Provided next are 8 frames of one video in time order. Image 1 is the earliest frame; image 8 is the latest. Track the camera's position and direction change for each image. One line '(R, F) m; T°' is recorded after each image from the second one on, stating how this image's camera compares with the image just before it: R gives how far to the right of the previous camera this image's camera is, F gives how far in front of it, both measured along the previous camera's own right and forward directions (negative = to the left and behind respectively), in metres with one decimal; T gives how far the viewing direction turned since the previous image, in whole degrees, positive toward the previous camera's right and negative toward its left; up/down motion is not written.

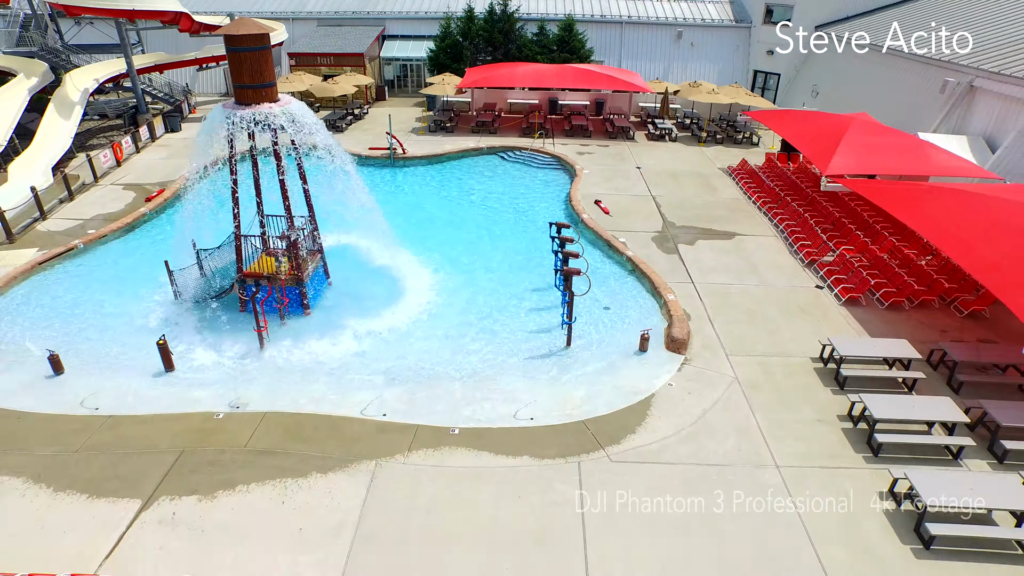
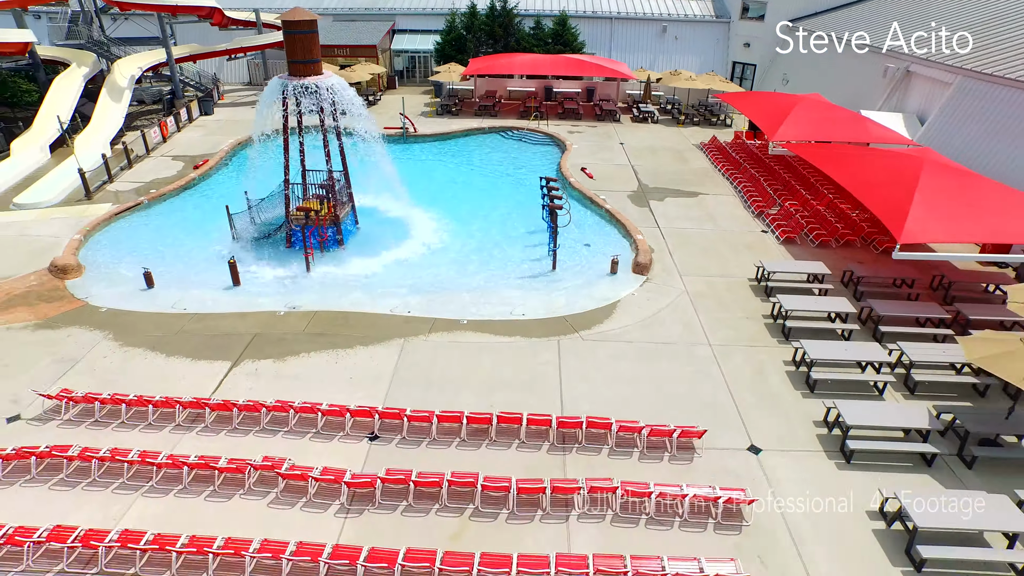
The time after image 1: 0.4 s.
(+0.1, -2.6) m; 0°
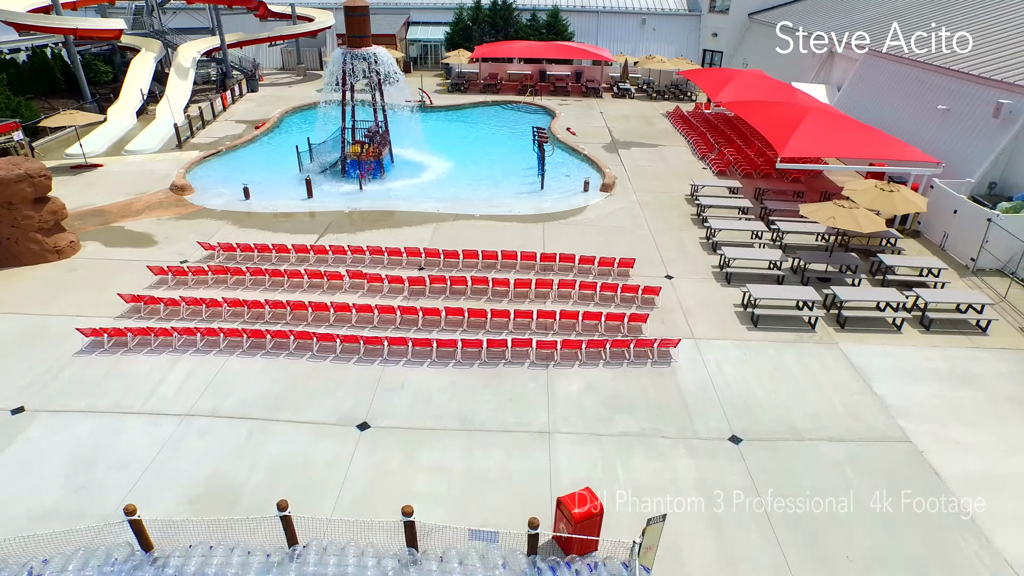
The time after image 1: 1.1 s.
(0.0, -4.5) m; 0°
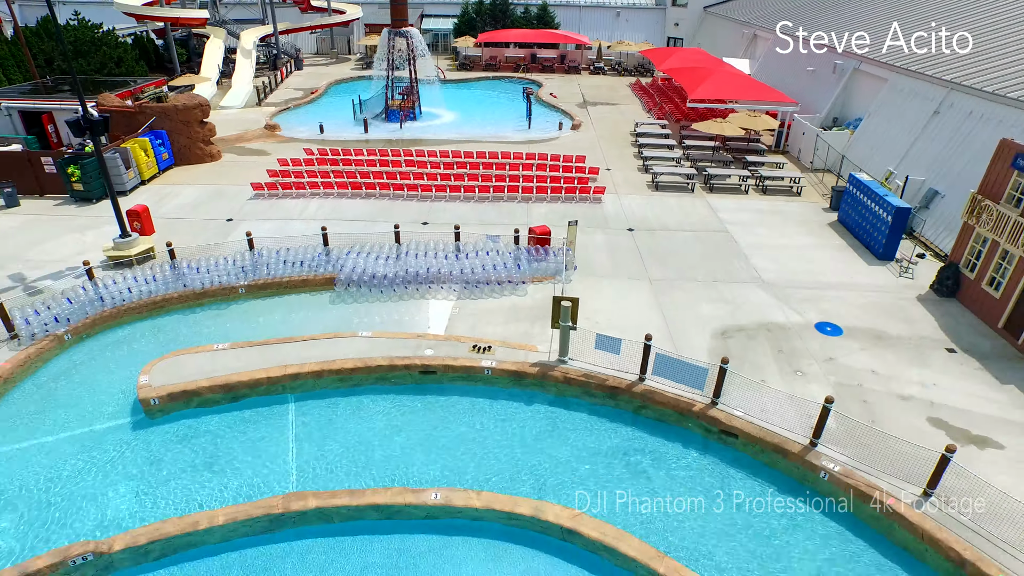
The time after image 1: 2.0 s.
(+0.1, -7.1) m; 0°
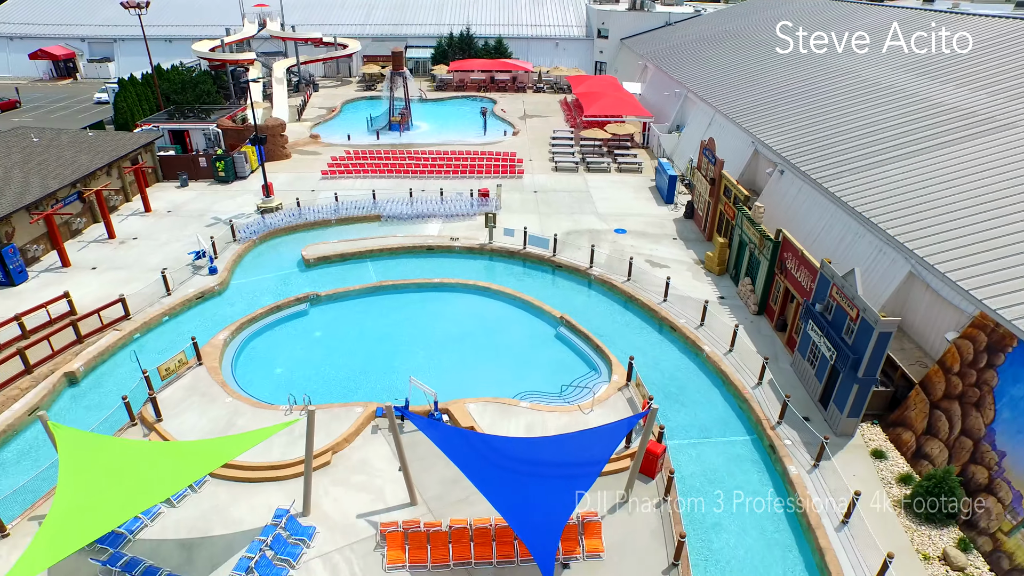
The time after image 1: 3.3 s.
(+0.7, -12.9) m; +2°
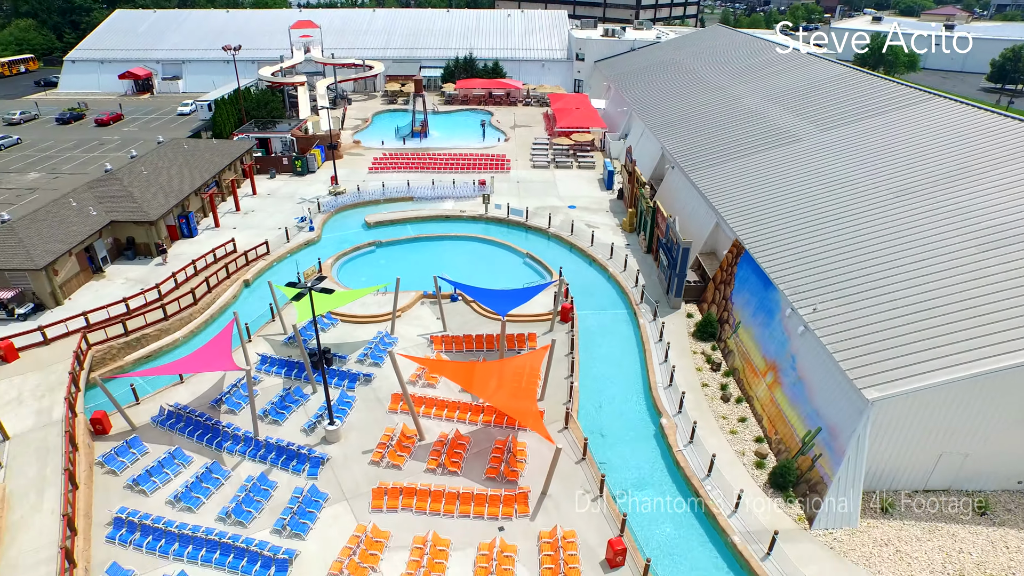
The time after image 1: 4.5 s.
(+0.7, -12.5) m; 0°
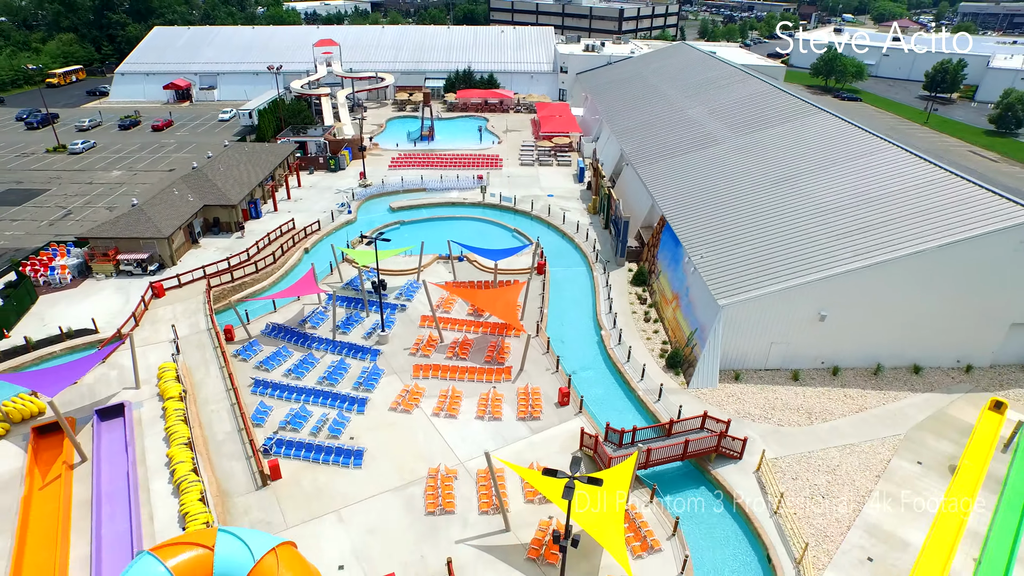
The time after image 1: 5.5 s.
(+0.3, -10.1) m; 0°
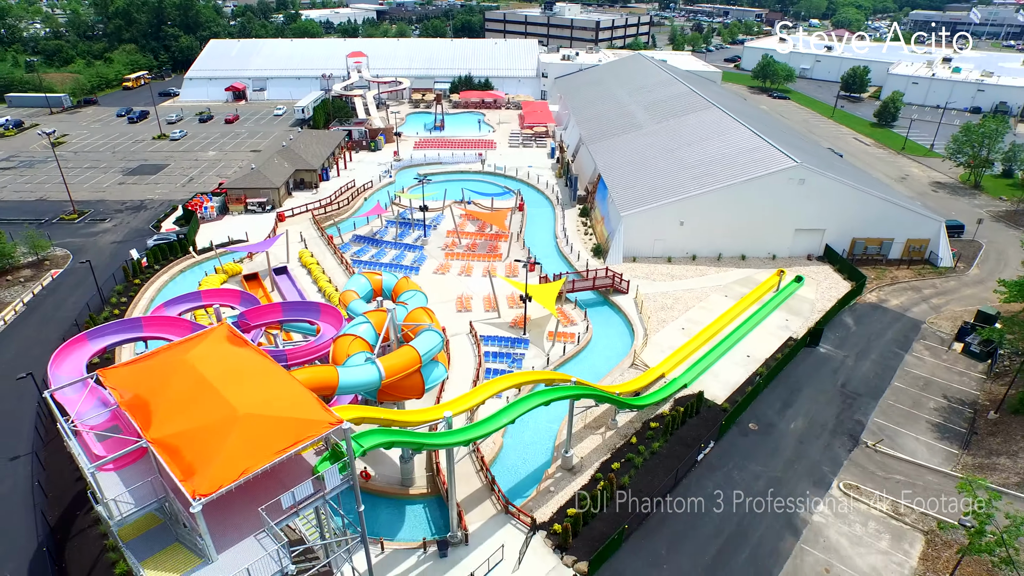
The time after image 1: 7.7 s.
(+0.2, -18.9) m; +1°
